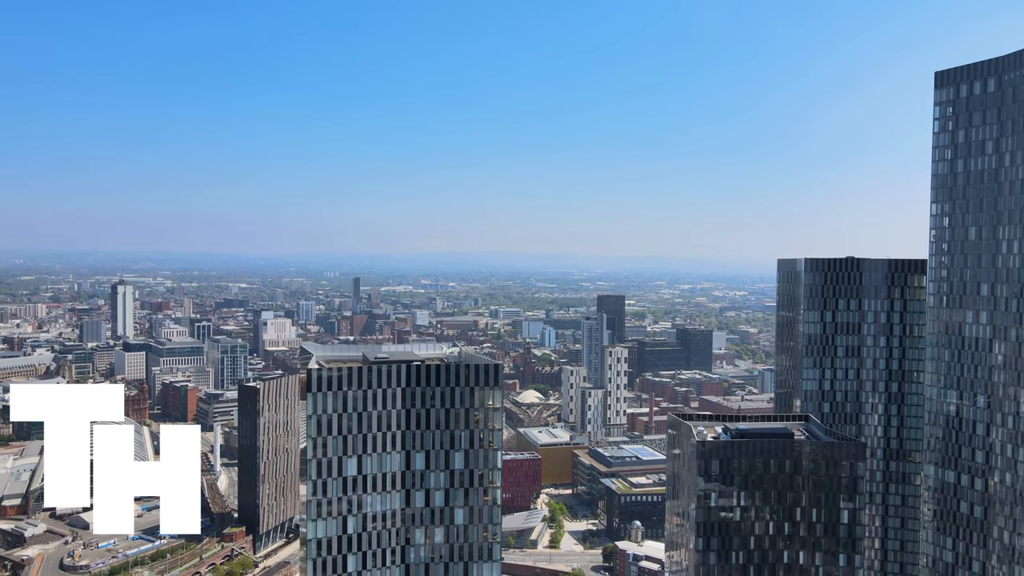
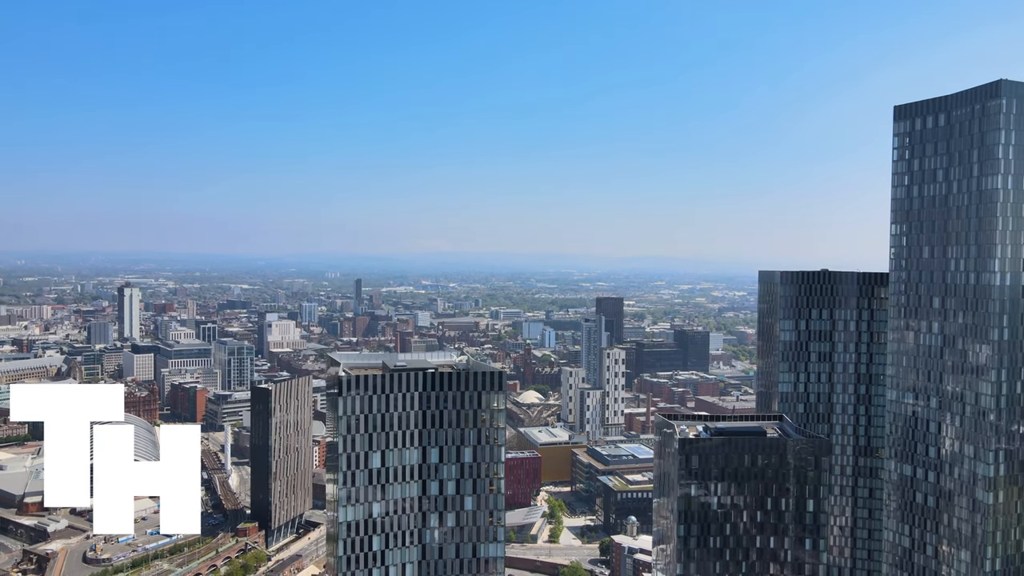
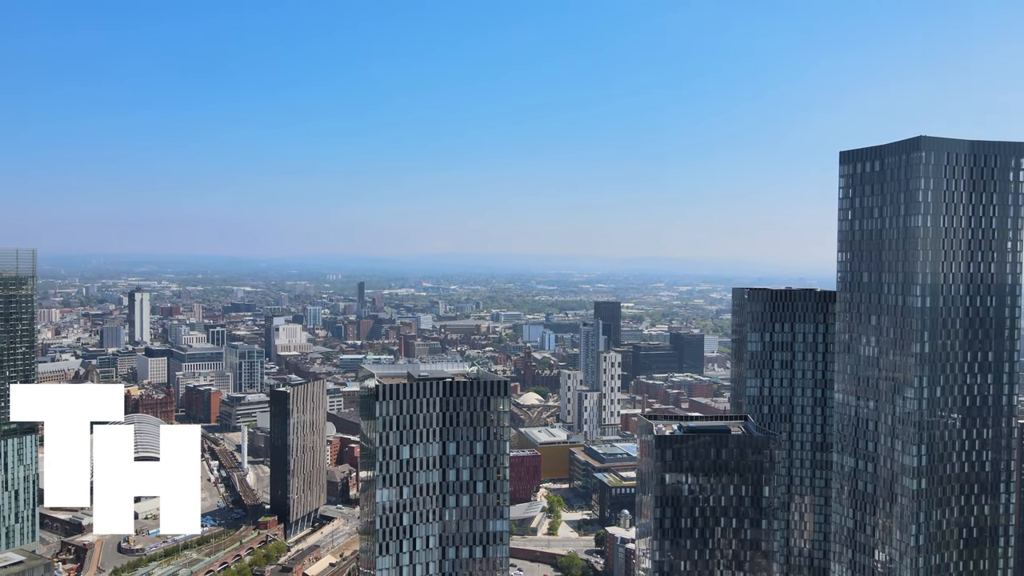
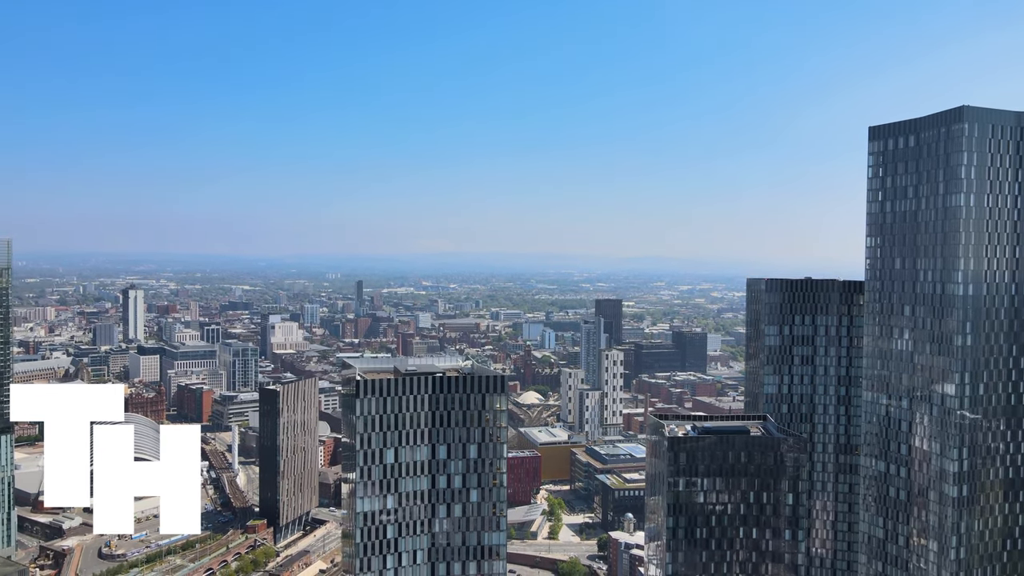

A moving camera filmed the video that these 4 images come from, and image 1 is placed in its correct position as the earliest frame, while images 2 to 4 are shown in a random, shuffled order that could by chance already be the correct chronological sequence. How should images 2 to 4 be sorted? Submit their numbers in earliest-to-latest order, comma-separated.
2, 4, 3
